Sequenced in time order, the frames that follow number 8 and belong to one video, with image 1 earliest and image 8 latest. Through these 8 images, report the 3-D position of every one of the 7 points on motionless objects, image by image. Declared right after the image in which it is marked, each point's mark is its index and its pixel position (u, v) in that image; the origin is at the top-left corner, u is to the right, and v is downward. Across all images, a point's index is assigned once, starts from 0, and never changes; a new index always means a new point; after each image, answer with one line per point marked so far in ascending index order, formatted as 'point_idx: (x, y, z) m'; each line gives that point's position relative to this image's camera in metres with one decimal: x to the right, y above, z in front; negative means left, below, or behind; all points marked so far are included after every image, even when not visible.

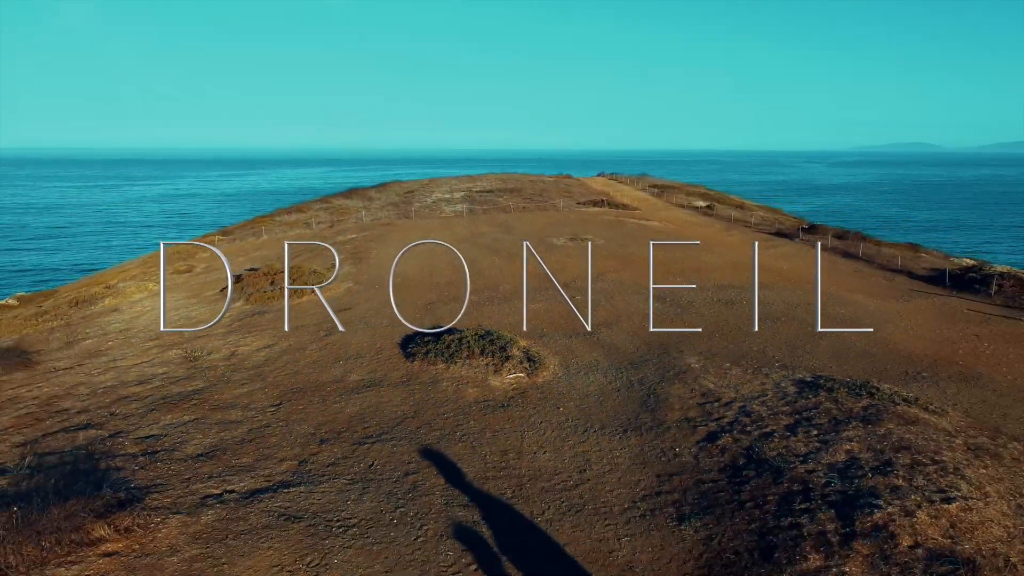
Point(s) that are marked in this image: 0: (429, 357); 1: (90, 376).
0: (-0.8, -0.7, +8.3) m
1: (-4.7, -0.9, +9.7) m
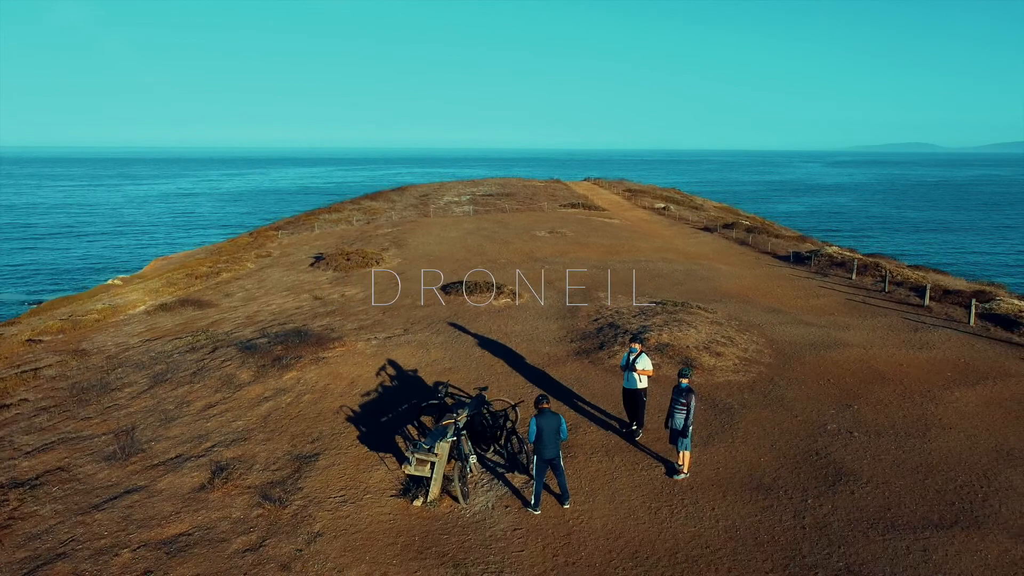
0: (-1.0, -0.1, +14.9) m
1: (-4.8, -0.3, +16.3) m
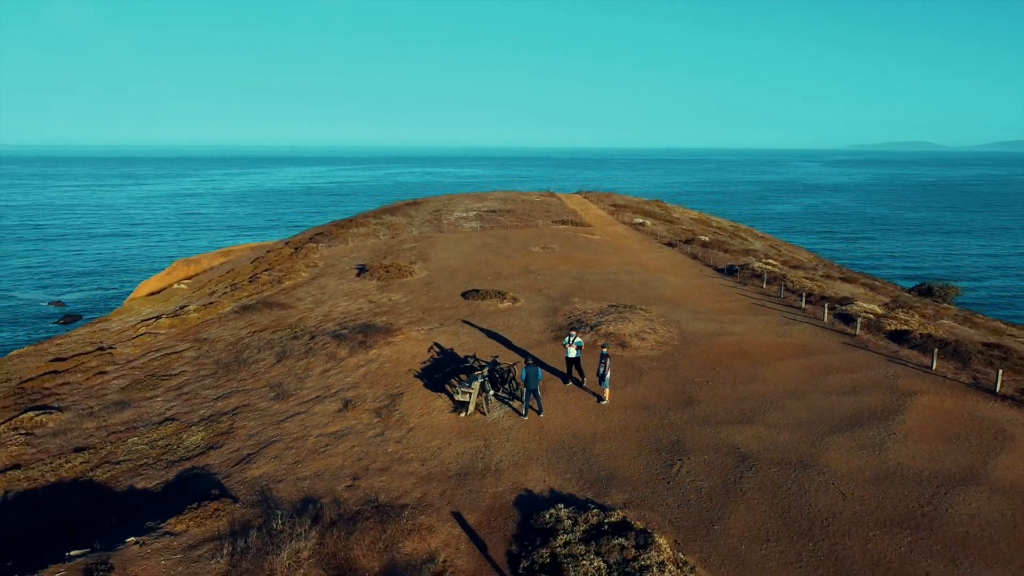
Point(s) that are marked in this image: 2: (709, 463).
0: (-1.0, -0.3, +20.9) m
1: (-4.8, -0.5, +22.3) m
2: (+2.7, -2.4, +11.0) m
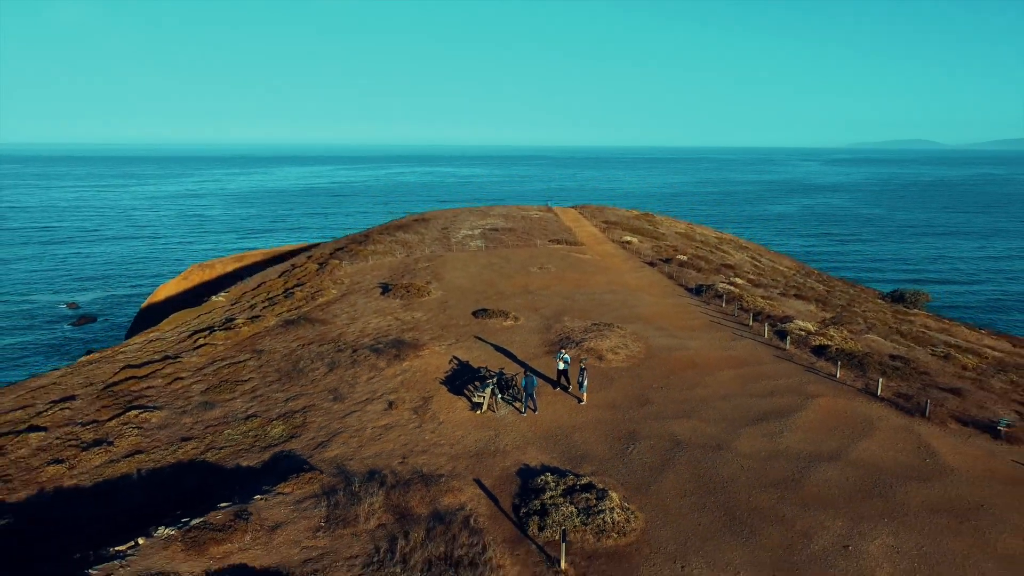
0: (-0.9, -0.9, +25.5) m
1: (-4.7, -1.1, +26.9) m
2: (+2.7, -3.0, +15.6) m
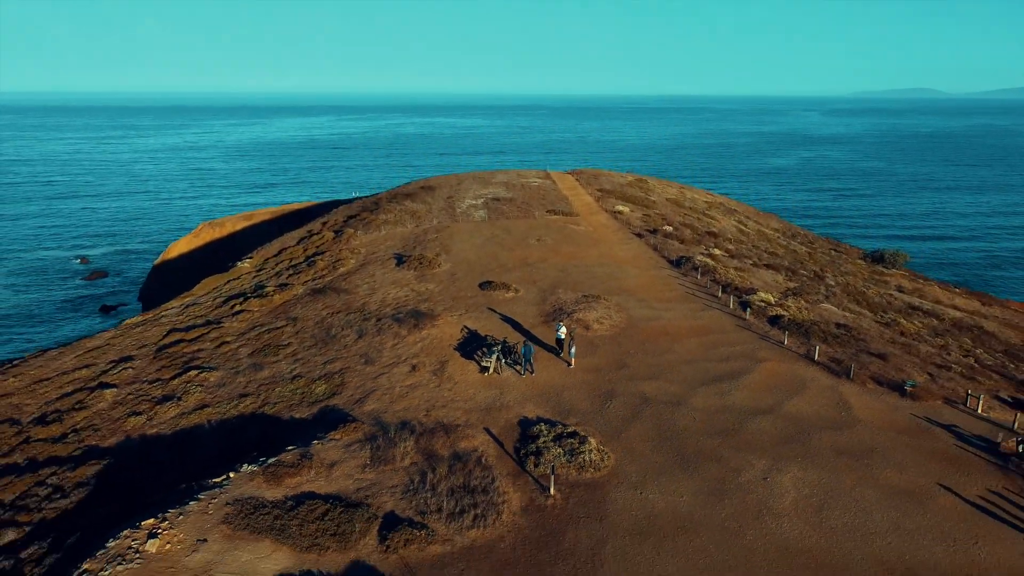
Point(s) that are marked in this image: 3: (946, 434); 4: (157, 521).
0: (-0.9, 0.0, +29.3) m
1: (-4.7, -0.2, +30.7) m
2: (+2.8, -2.7, +19.5) m
3: (+9.7, -3.2, +18.3) m
4: (-6.6, -4.3, +15.3) m
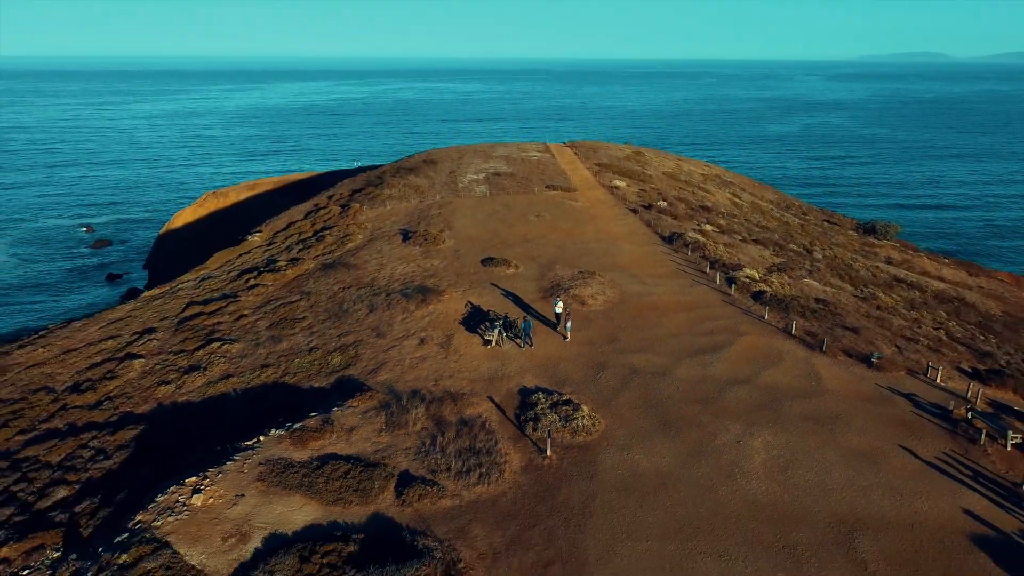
0: (-0.9, +0.9, +31.1) m
1: (-4.7, +0.8, +32.5) m
2: (+2.8, -2.3, +21.5) m
3: (+9.7, -2.8, +20.2) m
4: (-6.6, -4.0, +17.3) m
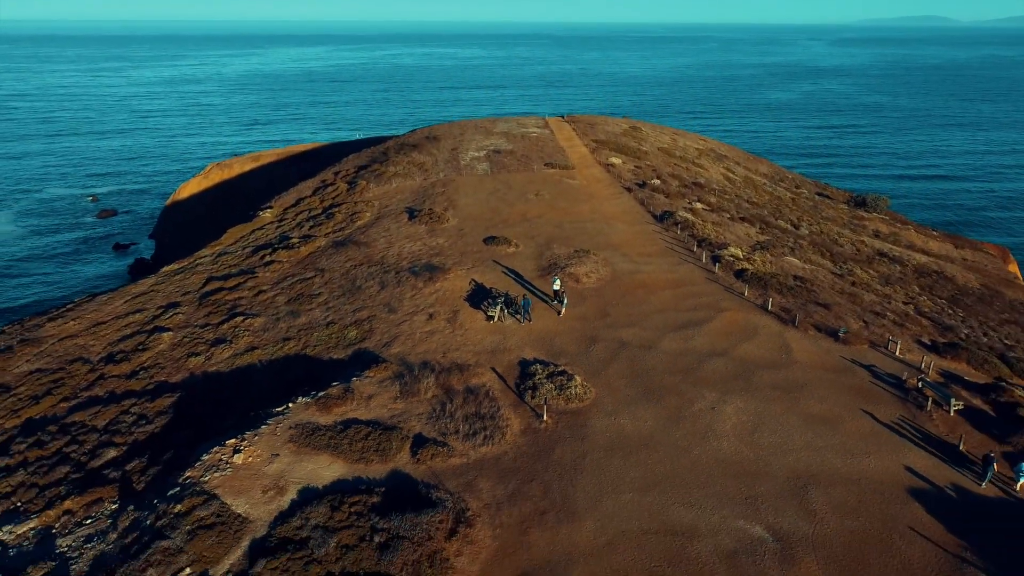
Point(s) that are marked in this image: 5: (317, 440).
0: (-0.8, +1.8, +33.3) m
1: (-4.7, +1.8, +34.7) m
2: (+2.8, -1.7, +23.8) m
3: (+9.7, -2.3, +22.5) m
4: (-6.6, -3.6, +19.7) m
5: (-4.7, -3.6, +19.7) m
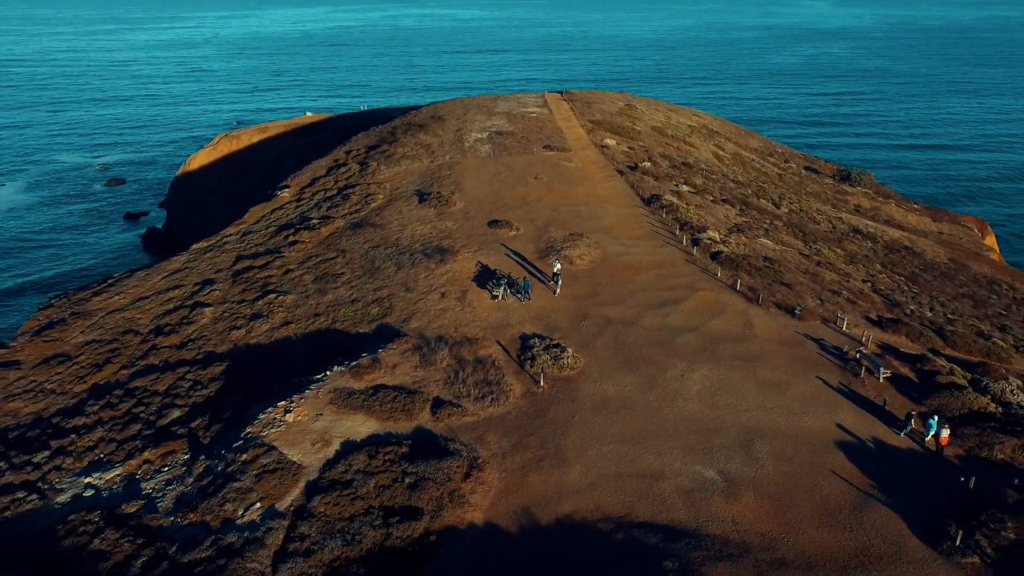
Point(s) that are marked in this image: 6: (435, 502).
0: (-0.8, +2.7, +37.1) m
1: (-4.6, +2.8, +38.5) m
2: (+2.9, -1.2, +27.8) m
3: (+9.8, -1.8, +26.5) m
4: (-6.5, -3.3, +23.7) m
5: (-4.6, -3.3, +23.7) m
6: (-1.8, -5.1, +19.4) m
